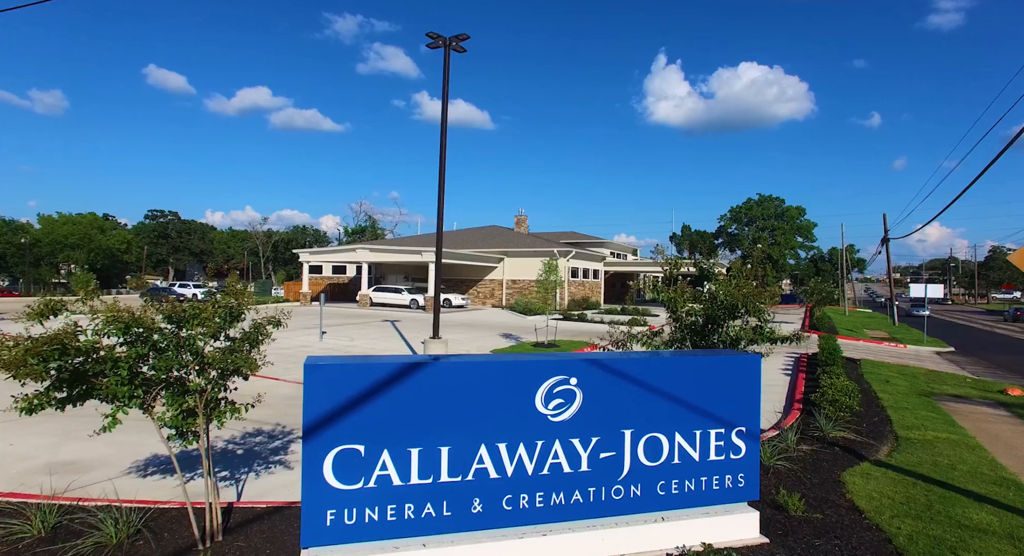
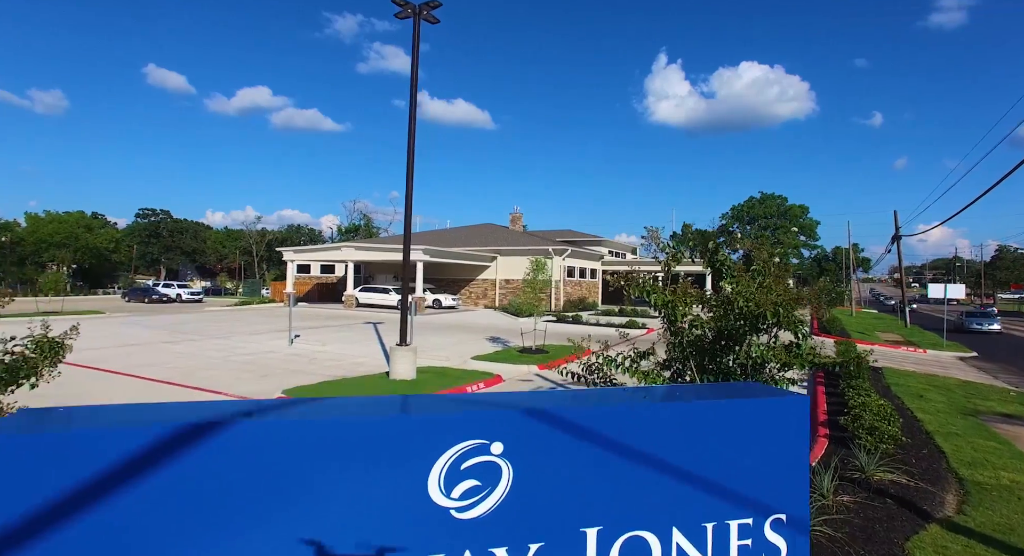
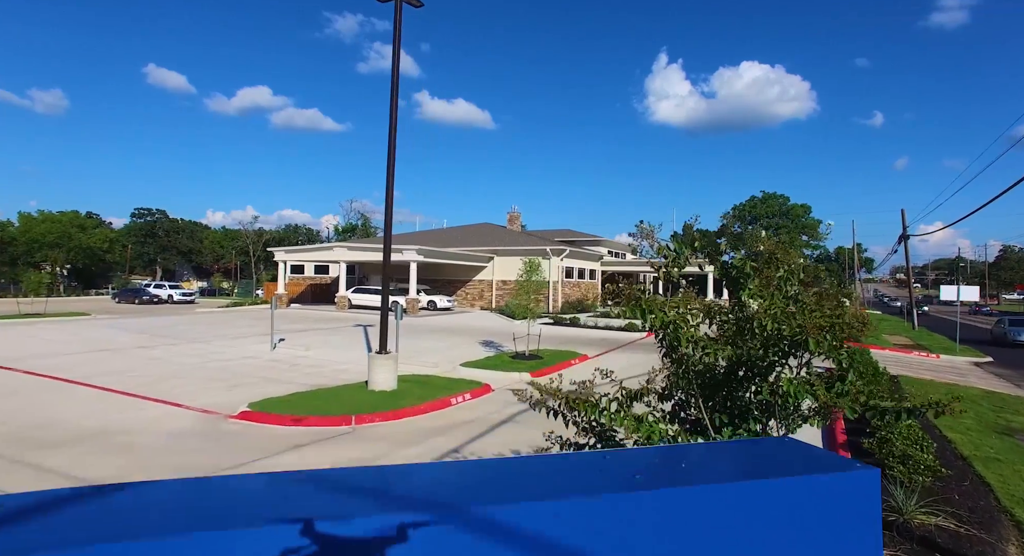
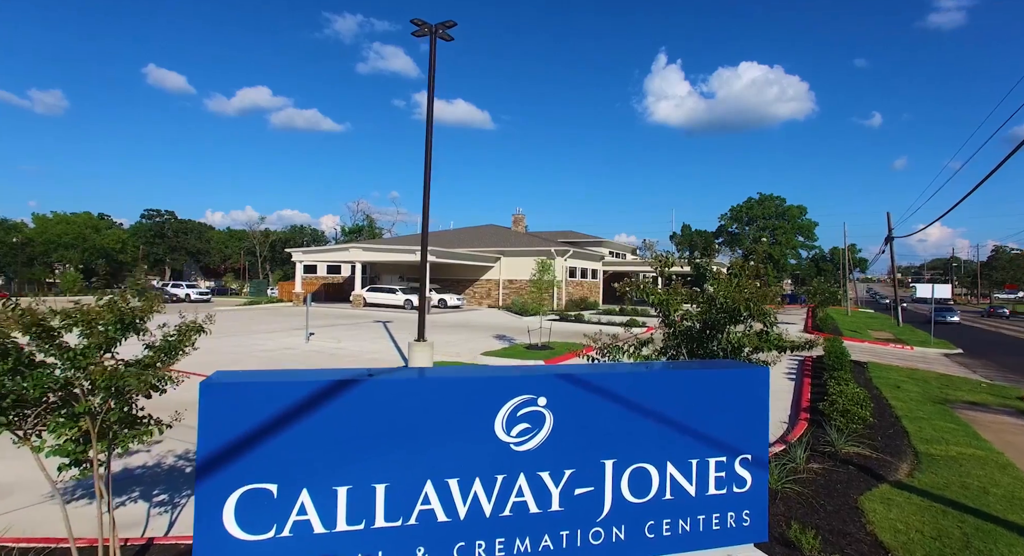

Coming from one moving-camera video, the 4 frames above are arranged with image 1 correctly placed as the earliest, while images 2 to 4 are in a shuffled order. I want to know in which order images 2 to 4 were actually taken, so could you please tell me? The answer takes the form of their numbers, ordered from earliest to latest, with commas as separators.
4, 2, 3
